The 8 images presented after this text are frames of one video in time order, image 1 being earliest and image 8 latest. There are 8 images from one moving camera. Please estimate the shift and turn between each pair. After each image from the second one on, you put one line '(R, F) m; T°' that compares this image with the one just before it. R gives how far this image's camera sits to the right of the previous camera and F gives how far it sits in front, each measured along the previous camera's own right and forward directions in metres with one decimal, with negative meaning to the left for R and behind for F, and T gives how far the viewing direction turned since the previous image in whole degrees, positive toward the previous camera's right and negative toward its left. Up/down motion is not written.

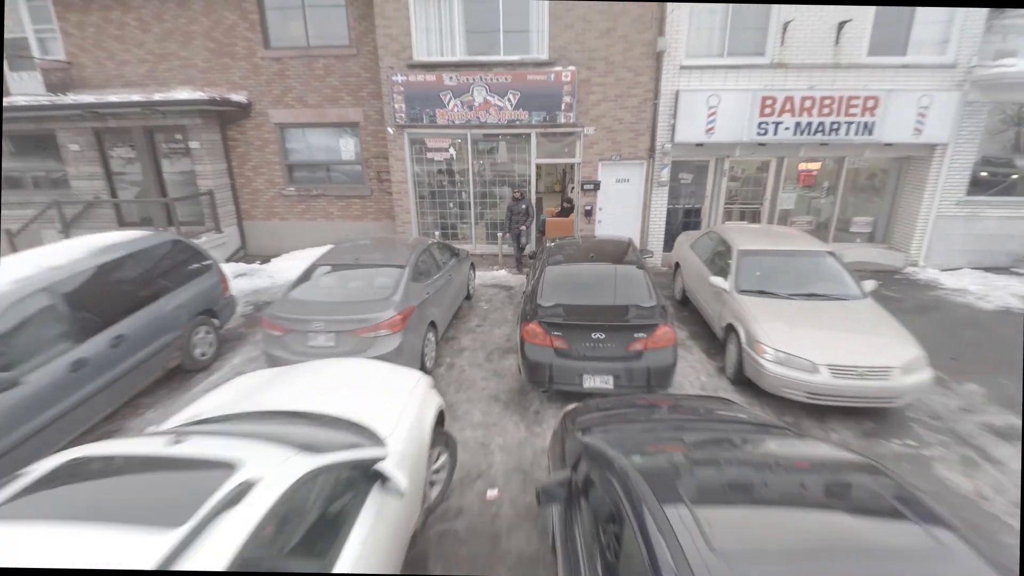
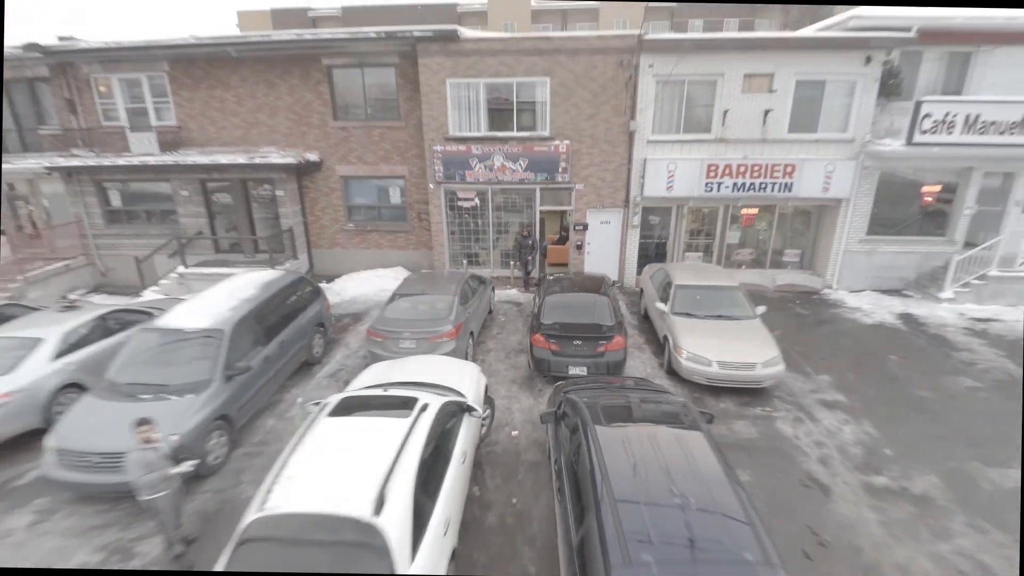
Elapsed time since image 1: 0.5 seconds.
(-0.1, -1.7) m; 0°
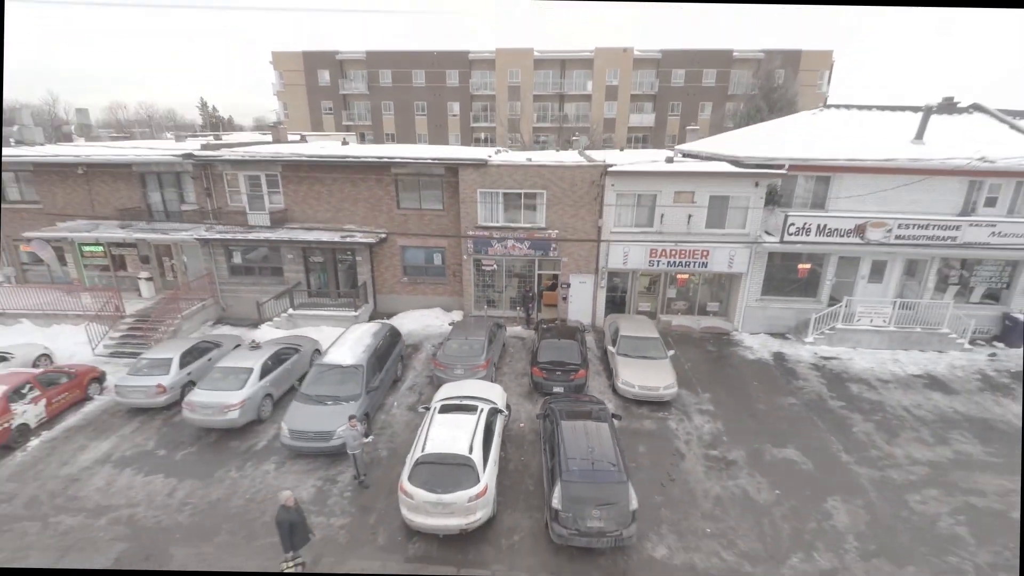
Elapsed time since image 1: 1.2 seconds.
(-0.2, -3.3) m; 0°
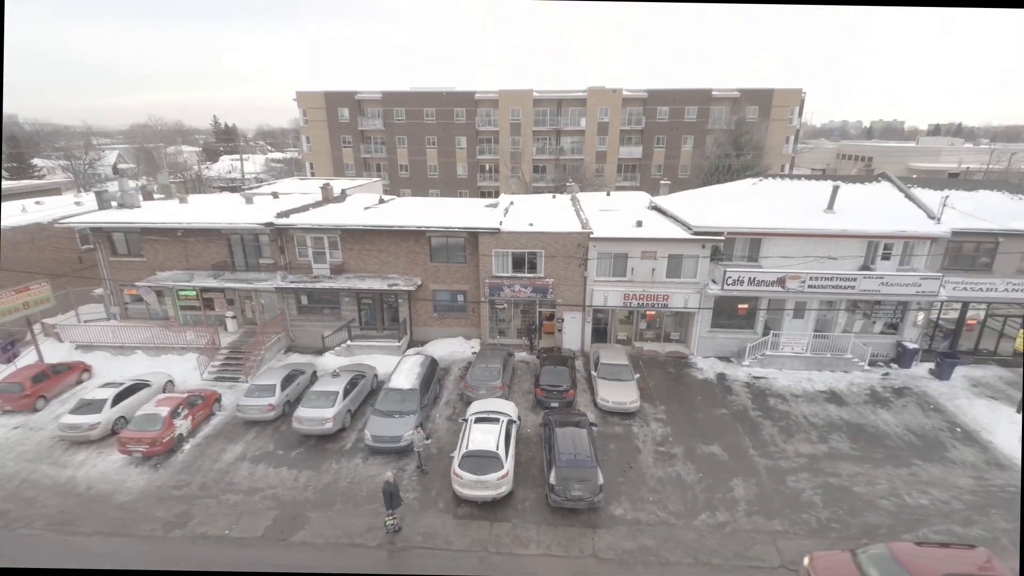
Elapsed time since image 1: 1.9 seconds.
(-0.2, -3.1) m; 0°
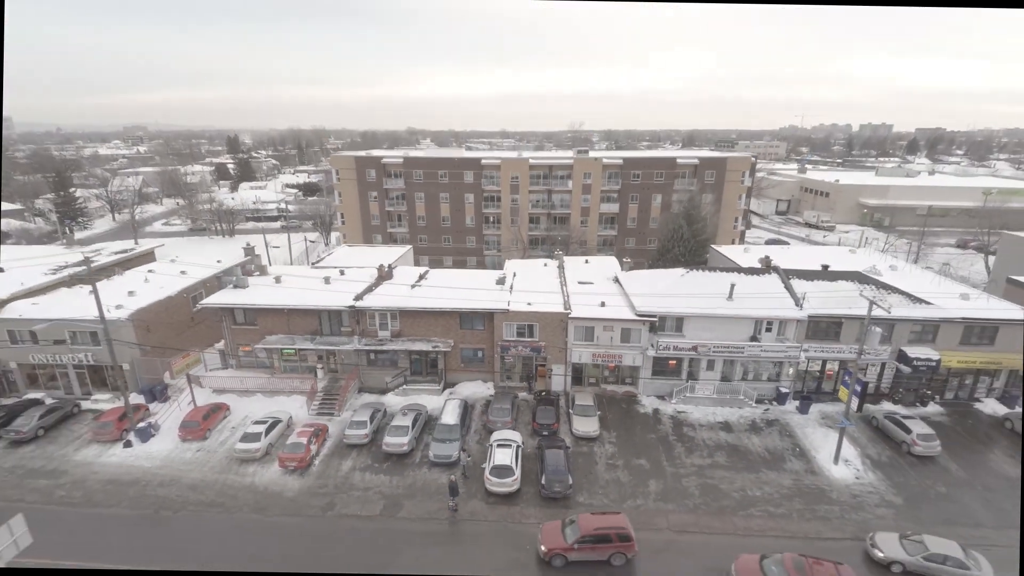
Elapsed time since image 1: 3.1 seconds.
(-0.4, -6.4) m; +1°
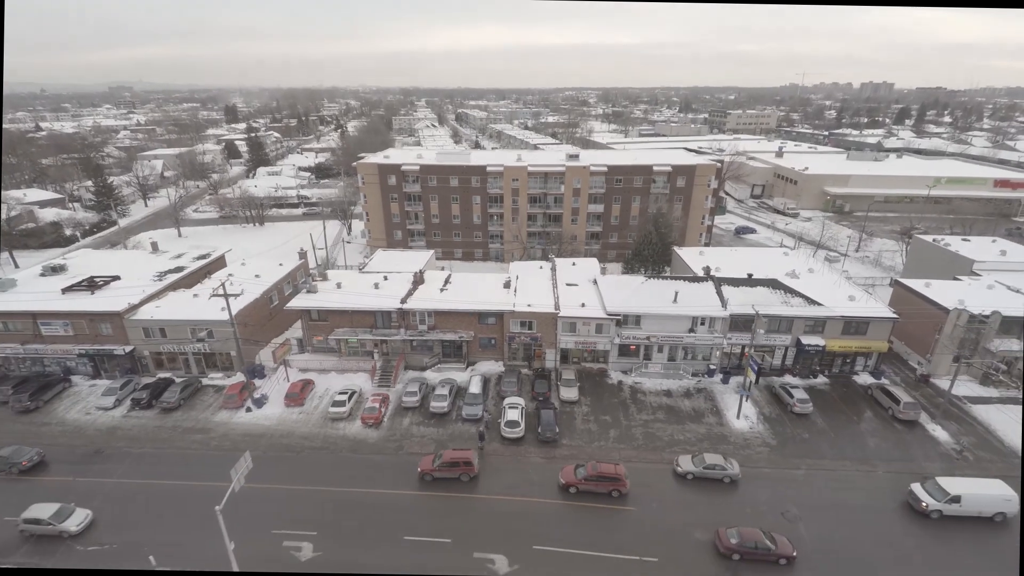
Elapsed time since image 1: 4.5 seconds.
(-0.5, -7.2) m; 0°
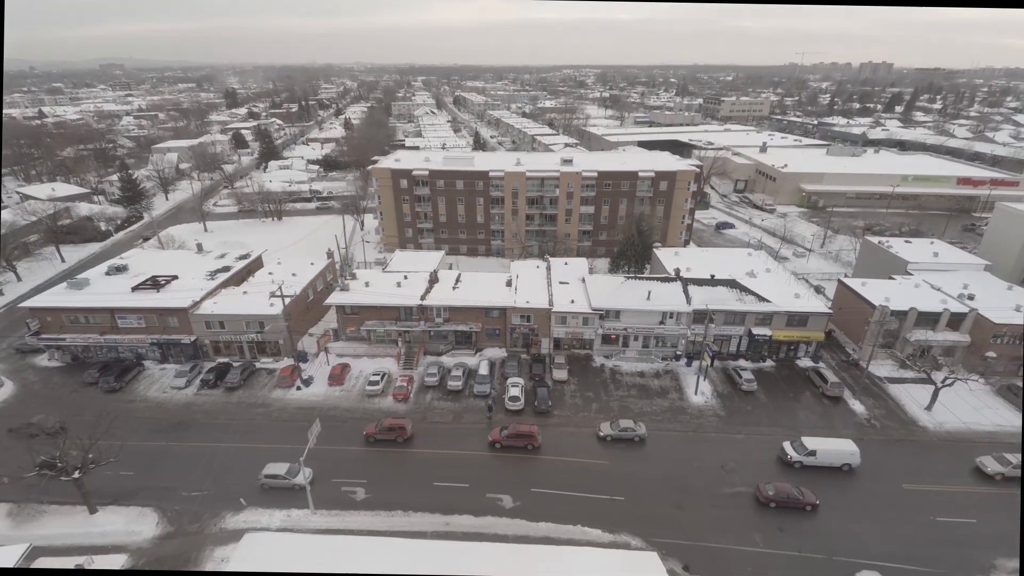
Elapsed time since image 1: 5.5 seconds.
(-0.3, -5.5) m; 0°
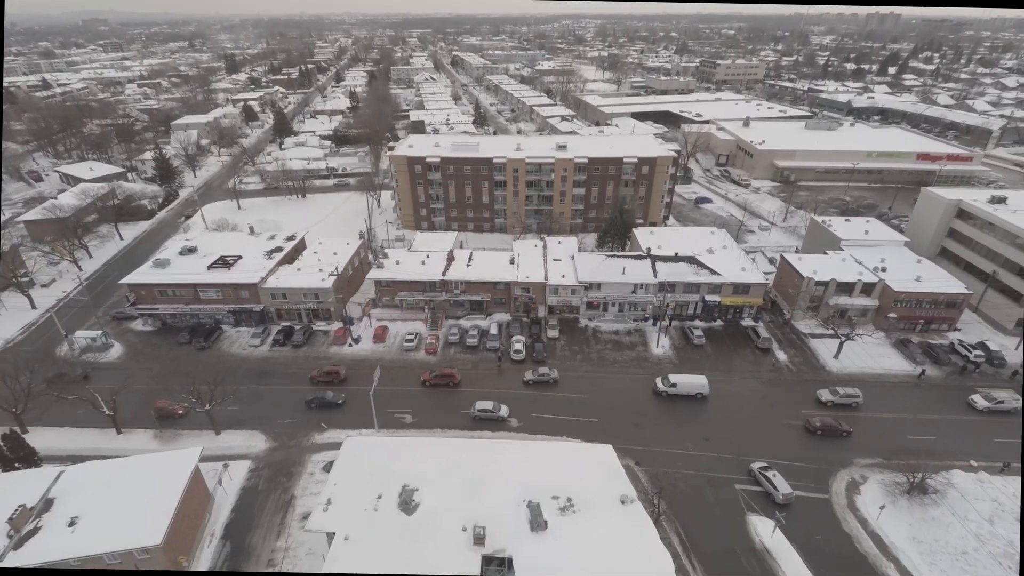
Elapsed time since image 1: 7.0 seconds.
(-0.4, -8.4) m; 0°
